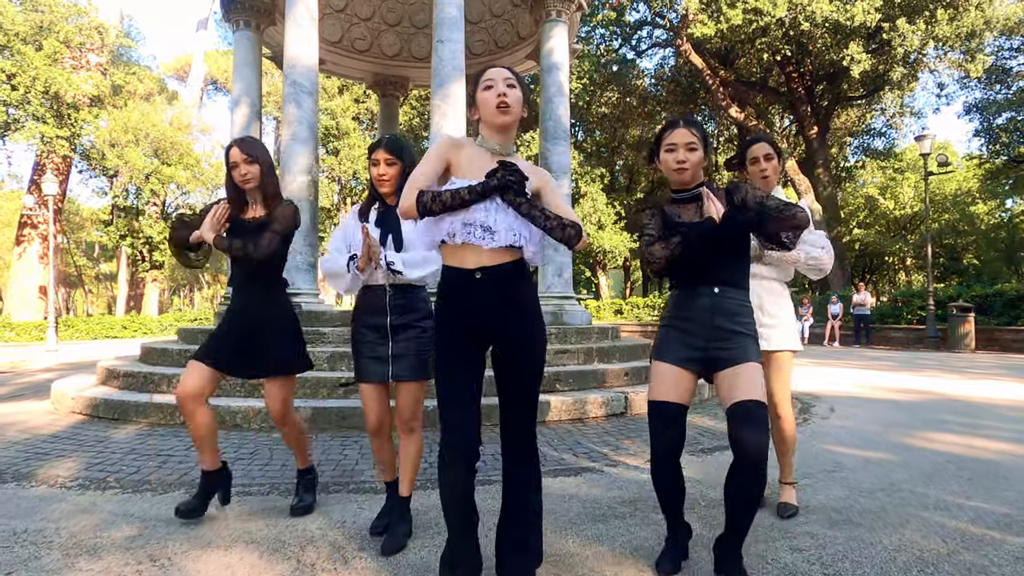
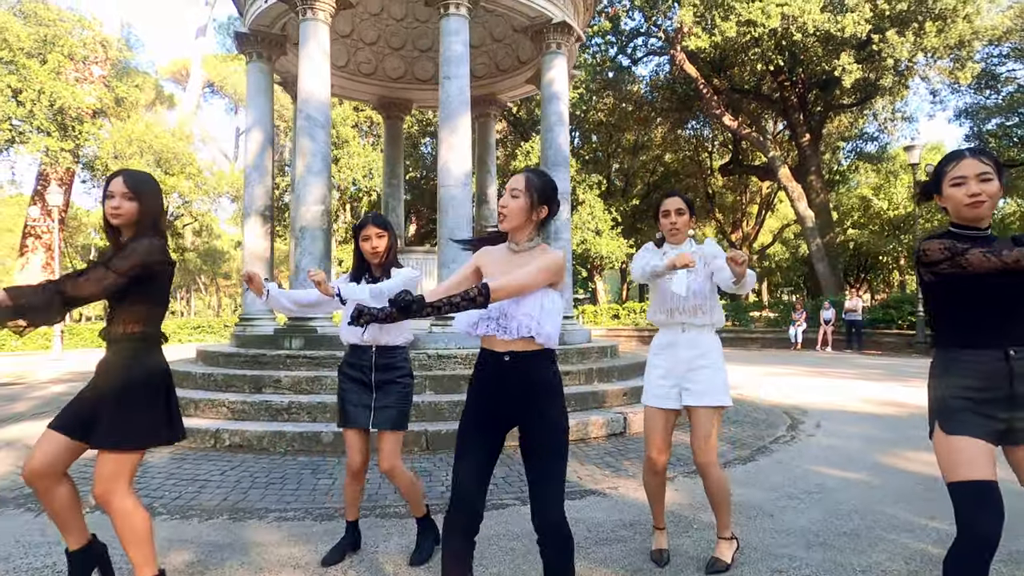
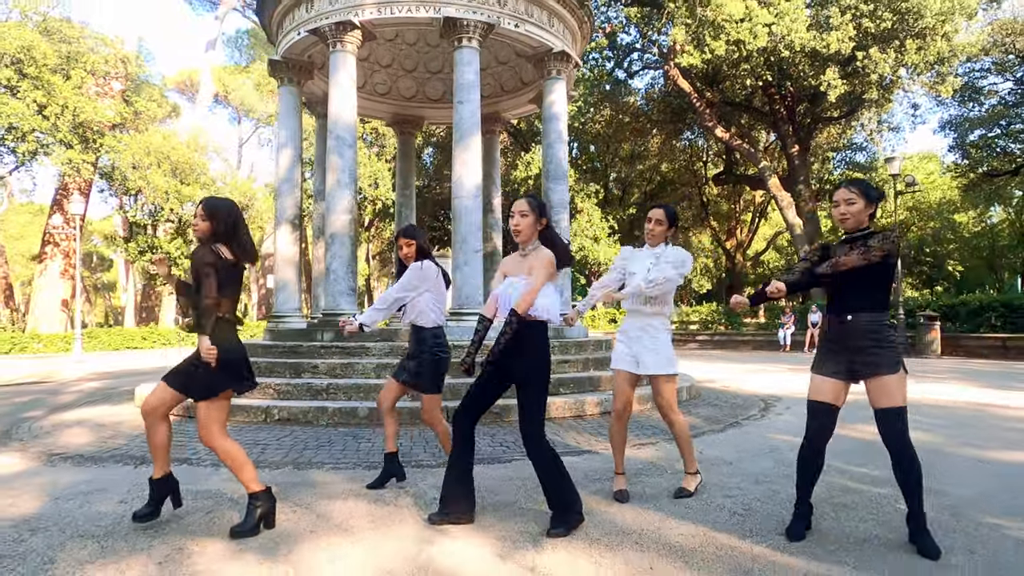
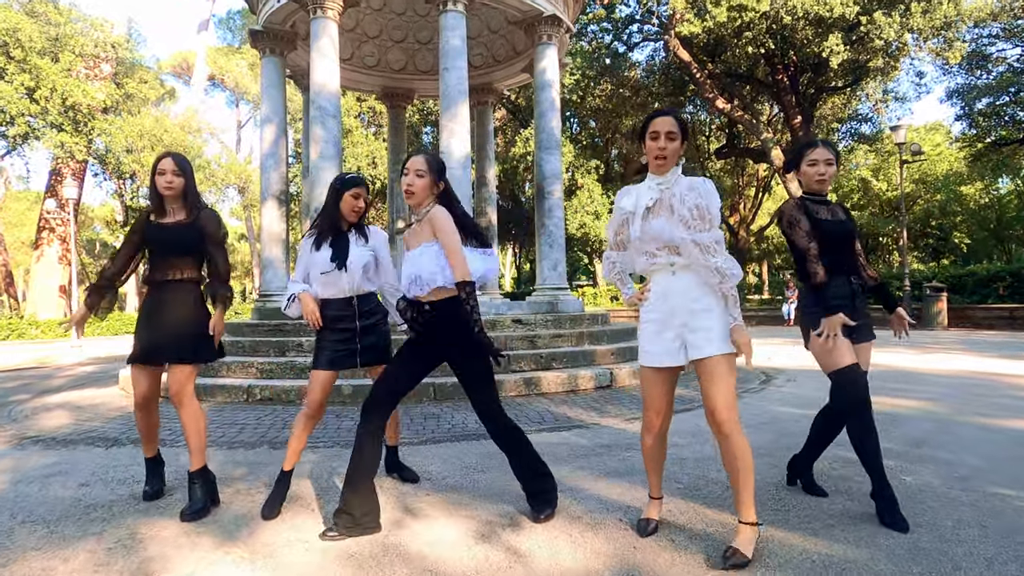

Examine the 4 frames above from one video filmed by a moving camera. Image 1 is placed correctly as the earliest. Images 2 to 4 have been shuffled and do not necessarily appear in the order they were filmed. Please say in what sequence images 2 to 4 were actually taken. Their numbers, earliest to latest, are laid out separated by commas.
2, 3, 4
